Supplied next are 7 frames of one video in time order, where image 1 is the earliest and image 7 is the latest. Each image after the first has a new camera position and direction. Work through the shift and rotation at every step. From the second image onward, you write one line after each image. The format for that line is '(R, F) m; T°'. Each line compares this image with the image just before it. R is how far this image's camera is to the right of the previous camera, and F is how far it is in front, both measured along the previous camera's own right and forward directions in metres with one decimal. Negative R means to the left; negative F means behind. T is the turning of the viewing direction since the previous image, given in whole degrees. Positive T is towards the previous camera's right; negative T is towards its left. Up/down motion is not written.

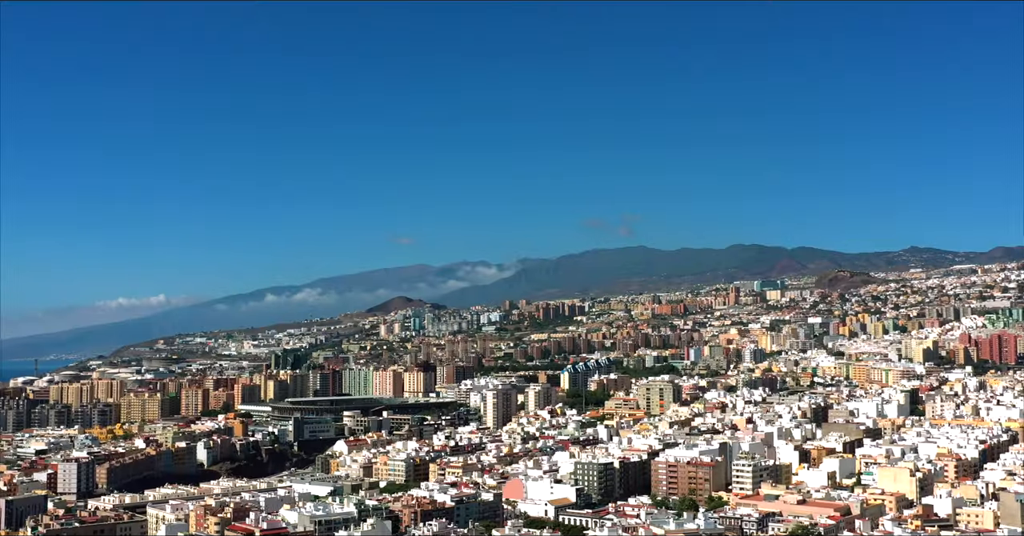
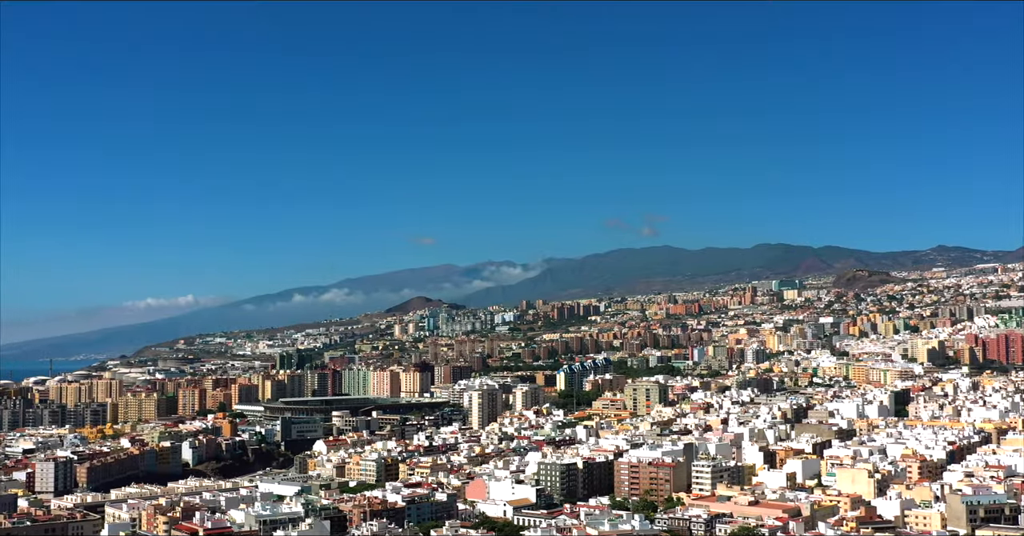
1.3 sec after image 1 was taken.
(+1.7, 0.0) m; -2°
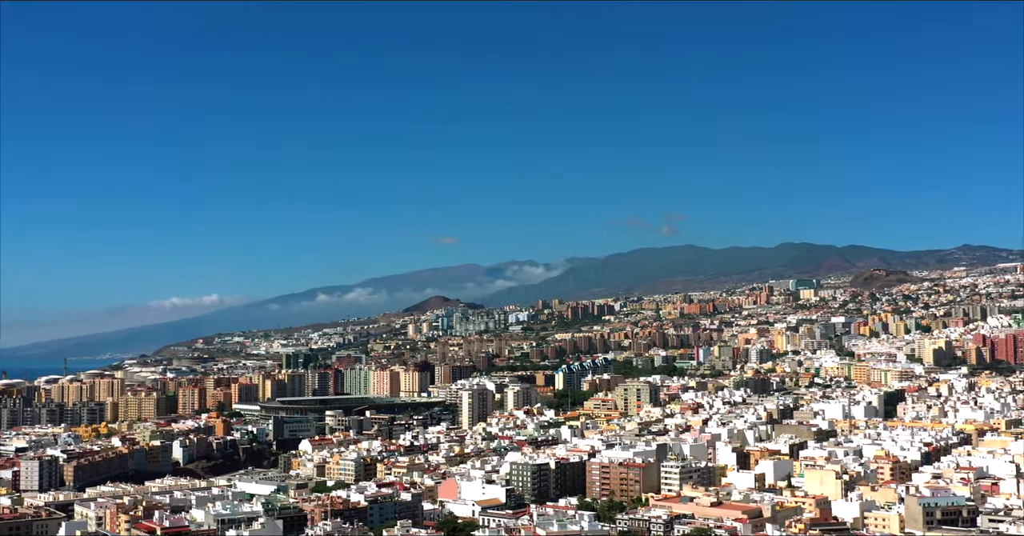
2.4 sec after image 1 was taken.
(+1.4, 0.0) m; -1°
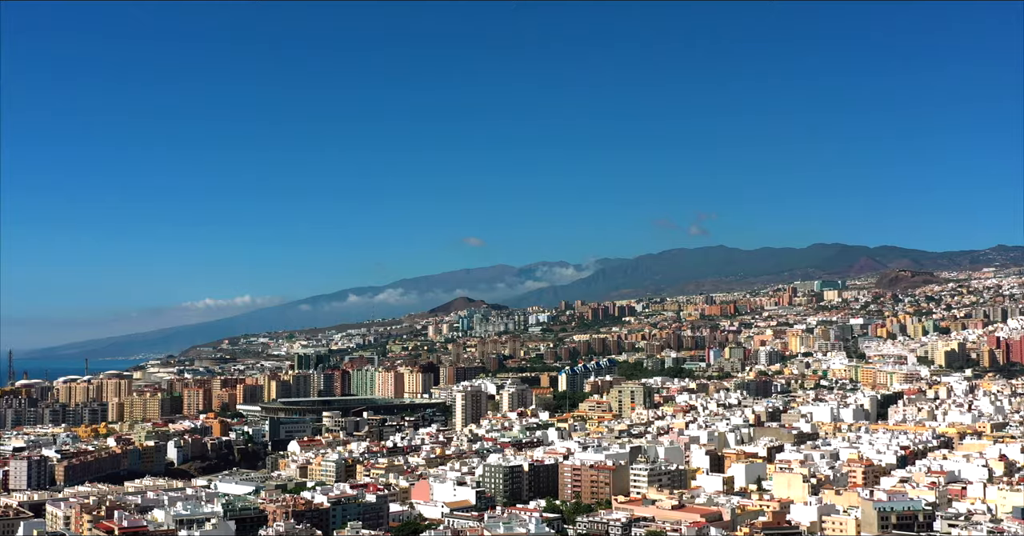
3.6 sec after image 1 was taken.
(+1.6, 0.0) m; -2°
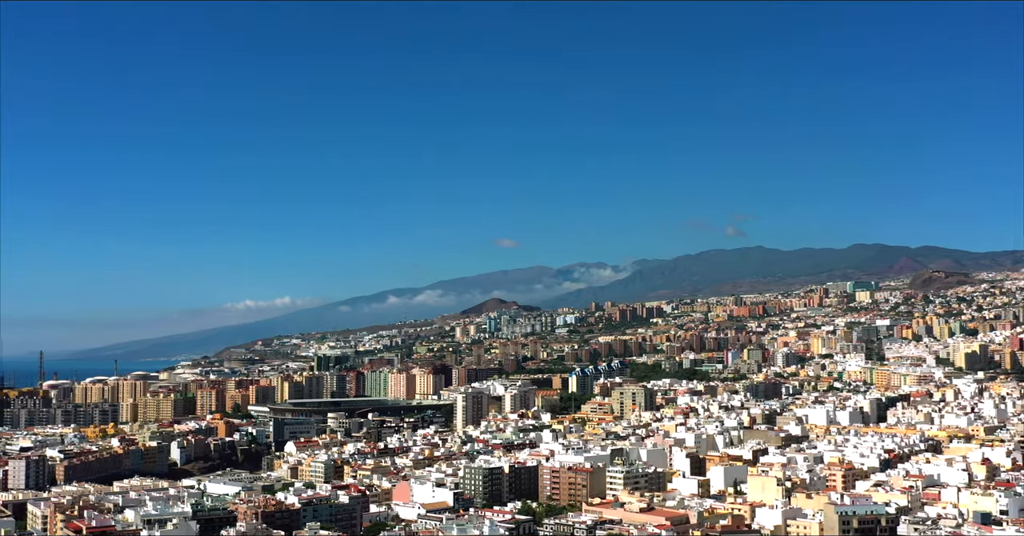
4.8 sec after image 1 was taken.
(+1.6, 0.0) m; -2°
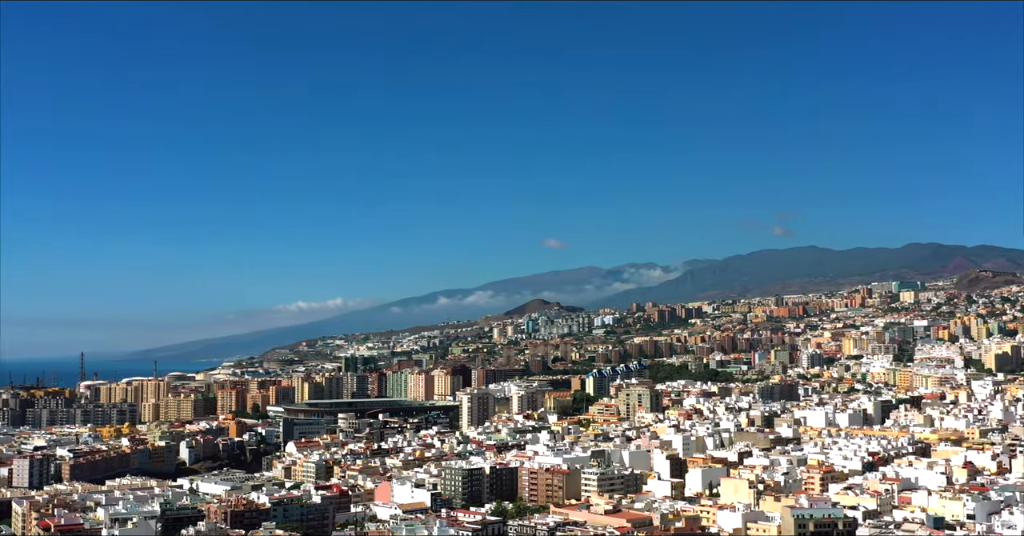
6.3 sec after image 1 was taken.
(+1.9, 0.0) m; -3°
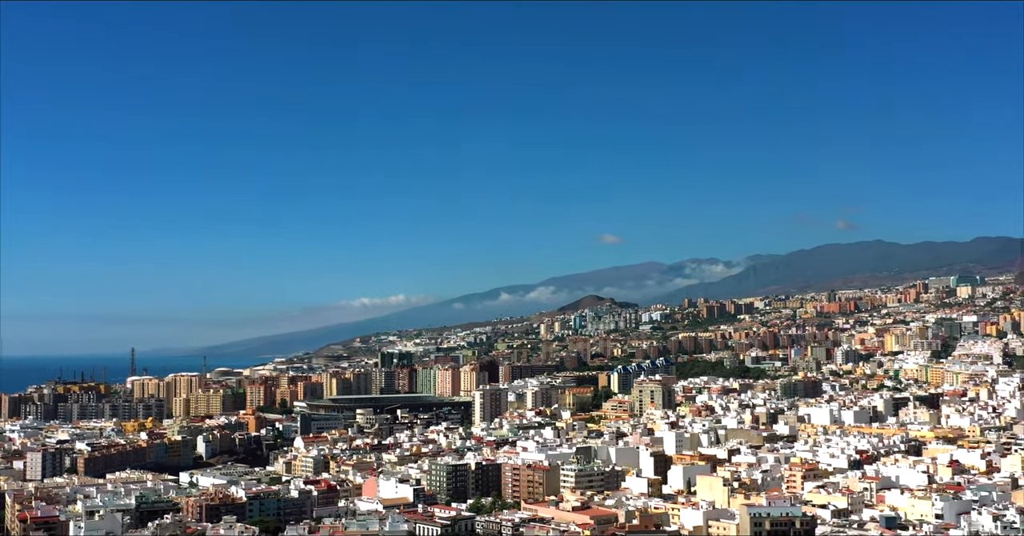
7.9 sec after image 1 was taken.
(+2.1, +0.1) m; -3°
